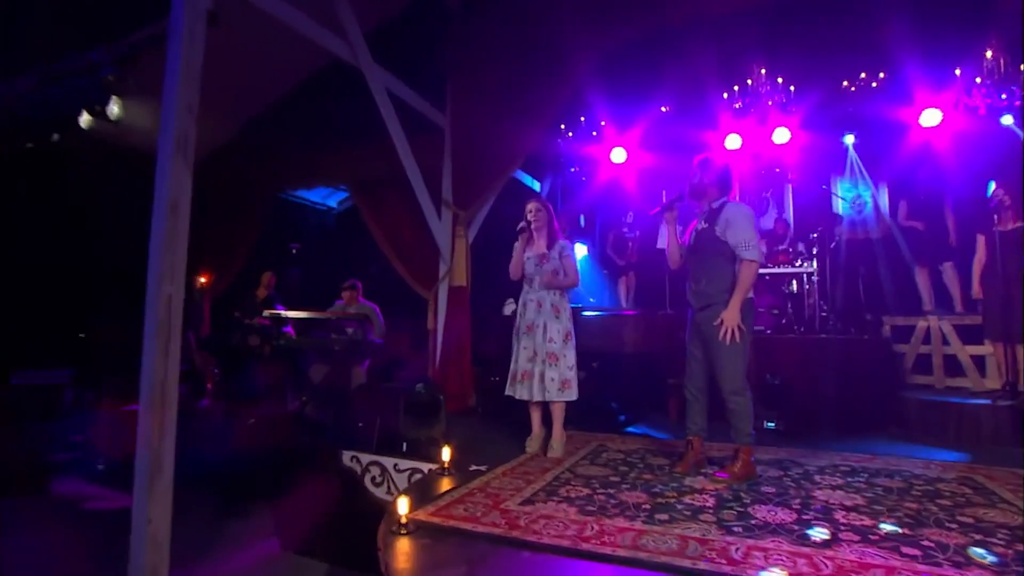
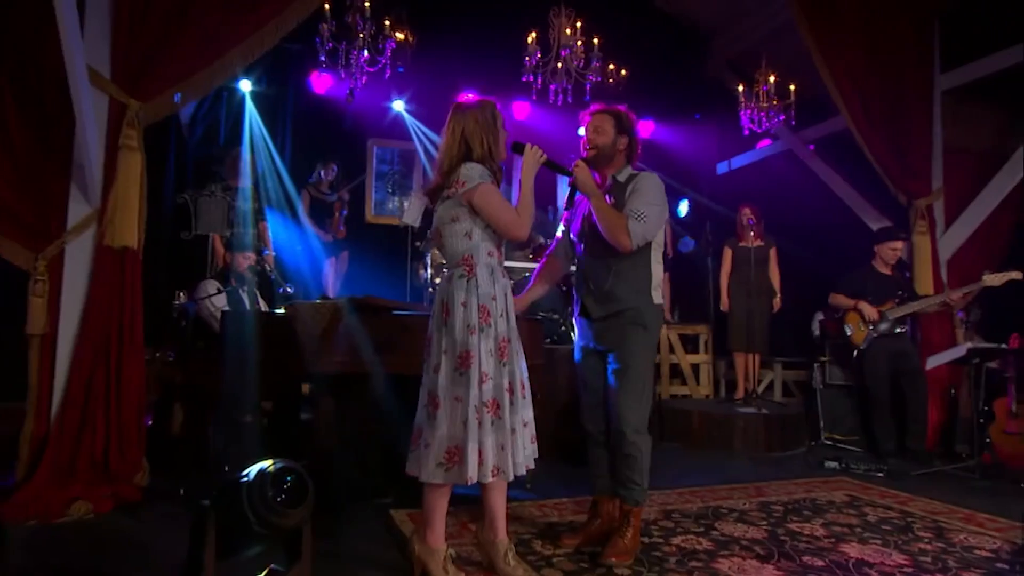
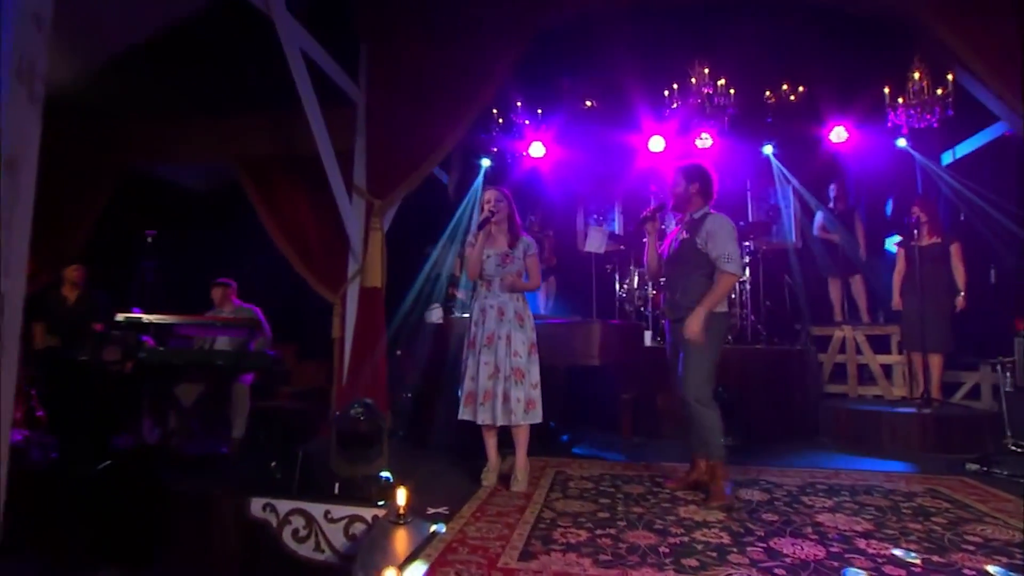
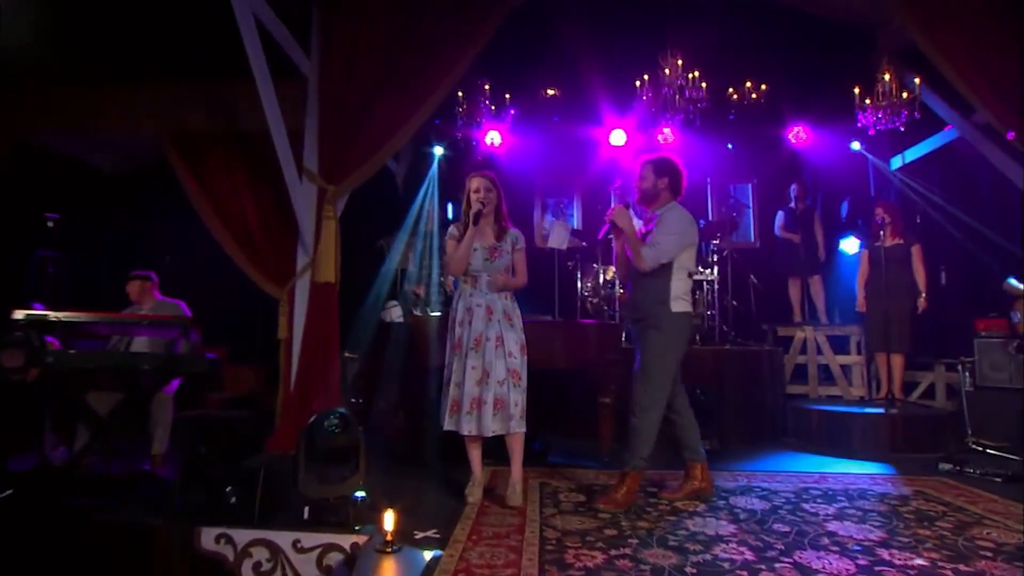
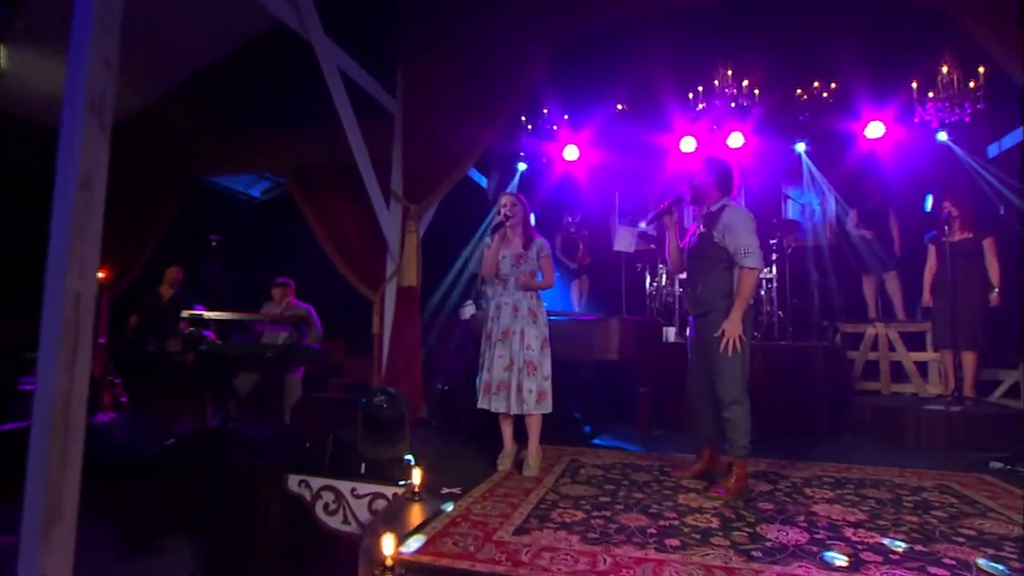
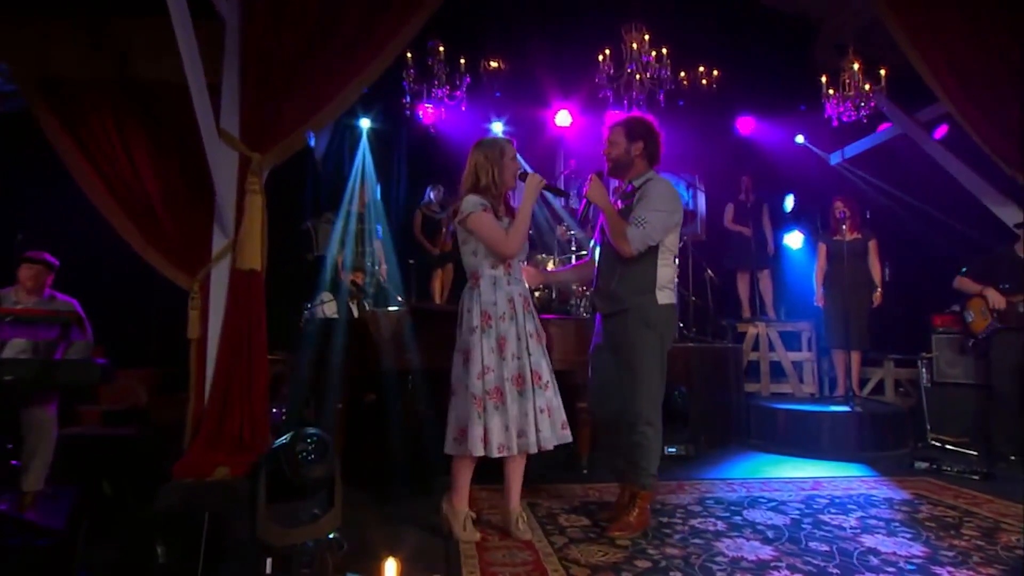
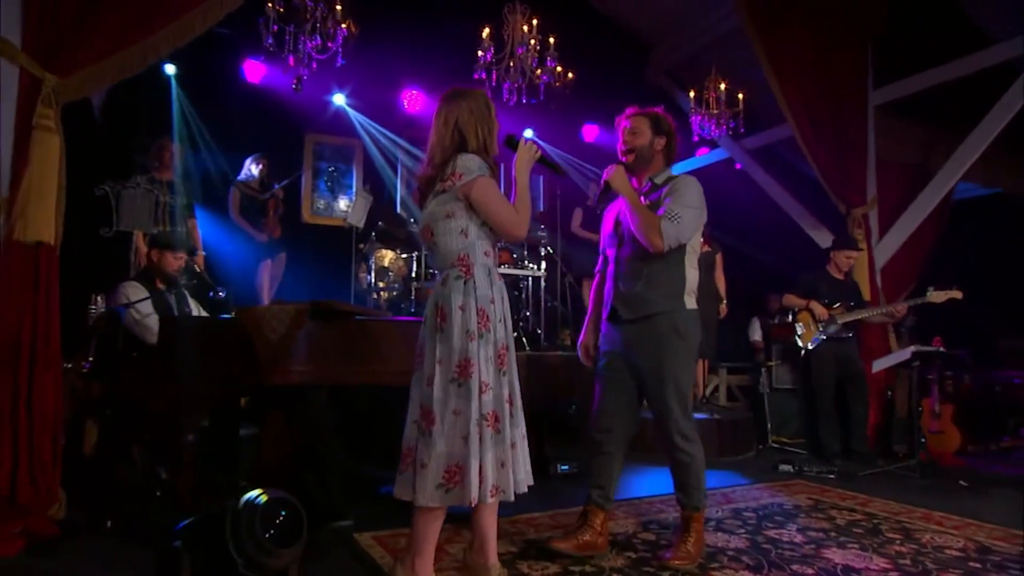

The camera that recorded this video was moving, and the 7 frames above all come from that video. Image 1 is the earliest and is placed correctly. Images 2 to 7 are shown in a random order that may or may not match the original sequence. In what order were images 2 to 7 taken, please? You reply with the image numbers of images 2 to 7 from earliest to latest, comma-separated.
5, 3, 4, 6, 2, 7
